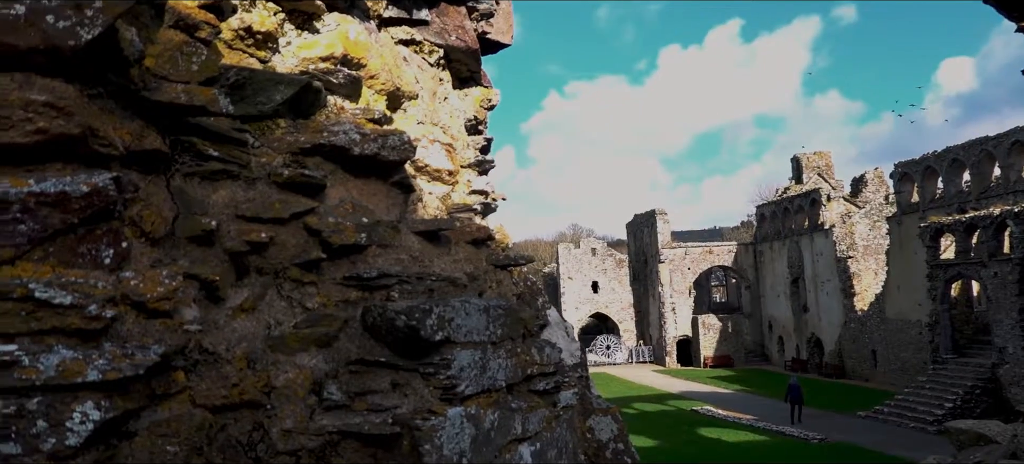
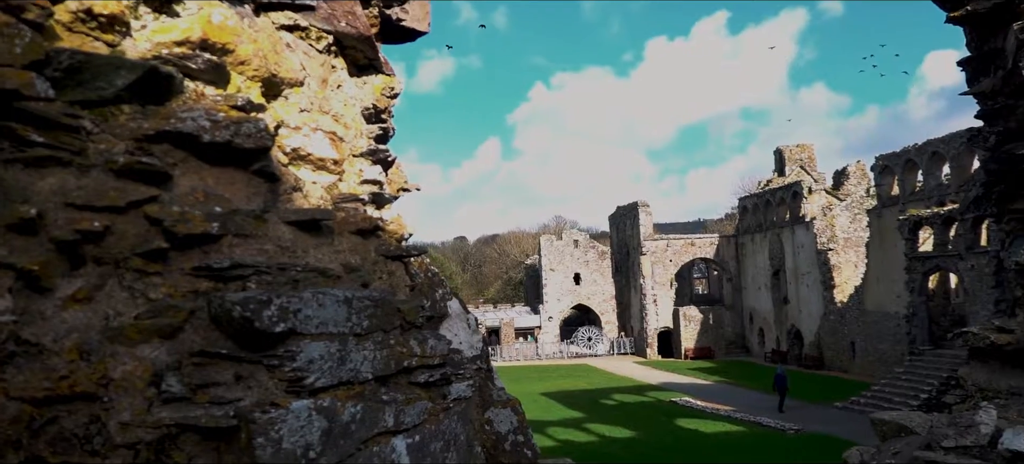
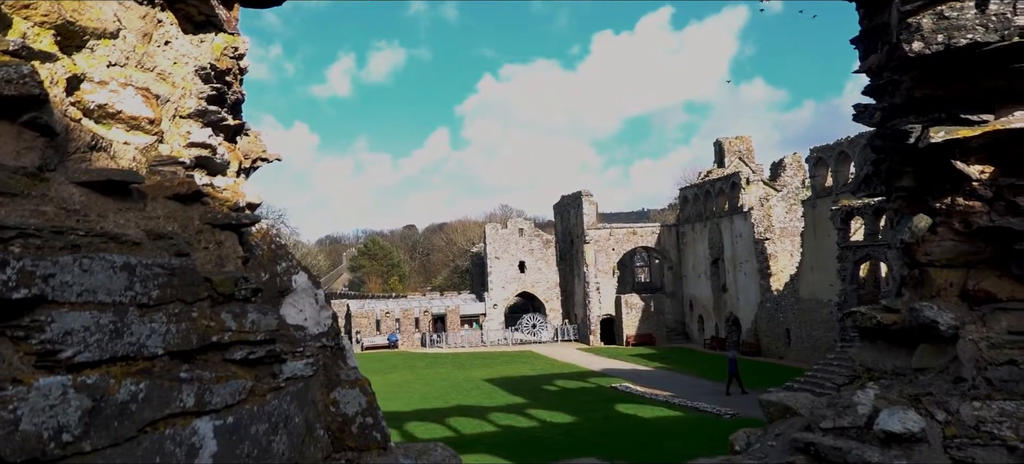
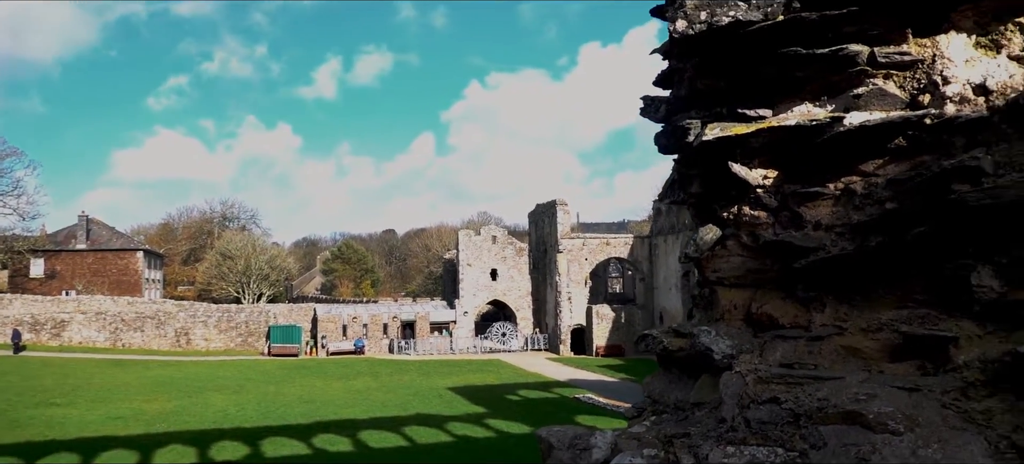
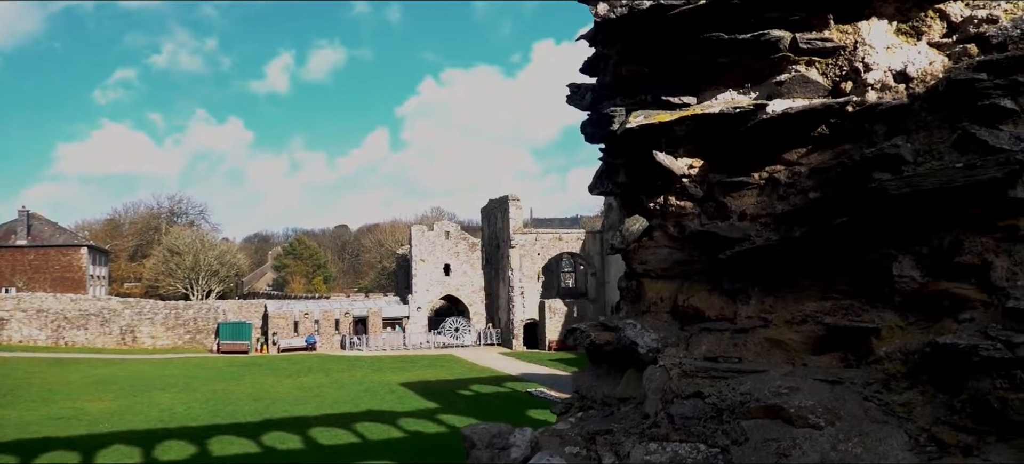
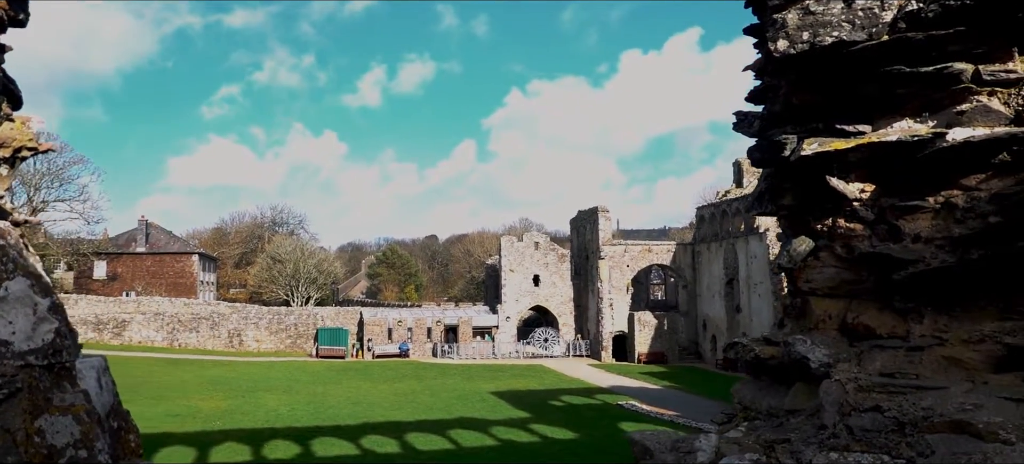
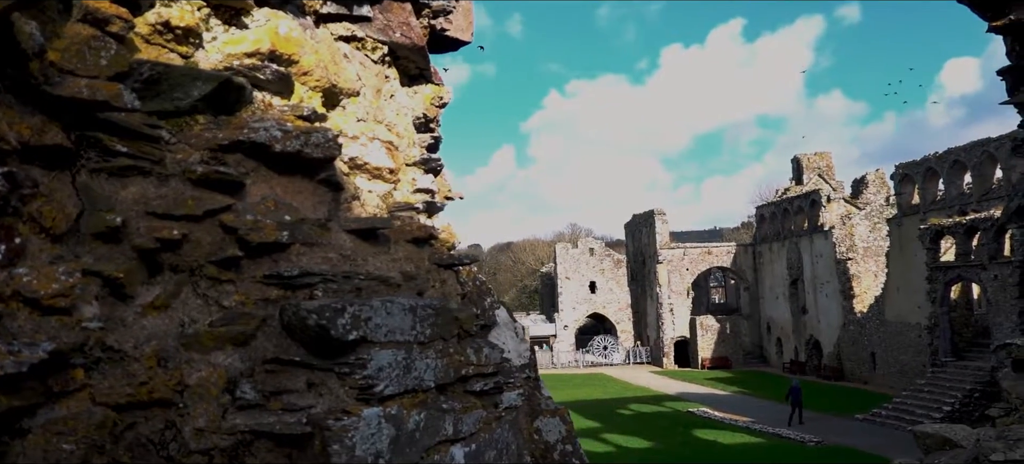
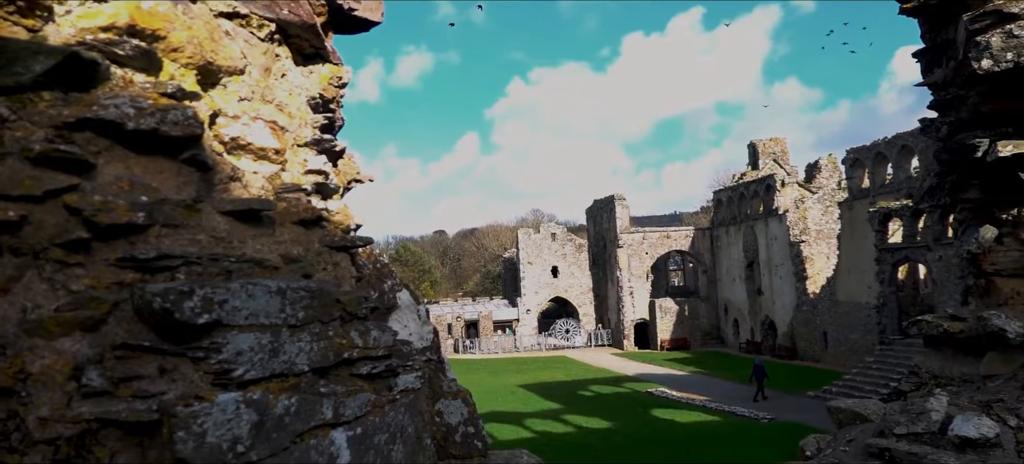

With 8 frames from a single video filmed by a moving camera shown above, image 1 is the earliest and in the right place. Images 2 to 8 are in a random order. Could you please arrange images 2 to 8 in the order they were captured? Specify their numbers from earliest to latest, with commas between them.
7, 2, 8, 3, 6, 4, 5
